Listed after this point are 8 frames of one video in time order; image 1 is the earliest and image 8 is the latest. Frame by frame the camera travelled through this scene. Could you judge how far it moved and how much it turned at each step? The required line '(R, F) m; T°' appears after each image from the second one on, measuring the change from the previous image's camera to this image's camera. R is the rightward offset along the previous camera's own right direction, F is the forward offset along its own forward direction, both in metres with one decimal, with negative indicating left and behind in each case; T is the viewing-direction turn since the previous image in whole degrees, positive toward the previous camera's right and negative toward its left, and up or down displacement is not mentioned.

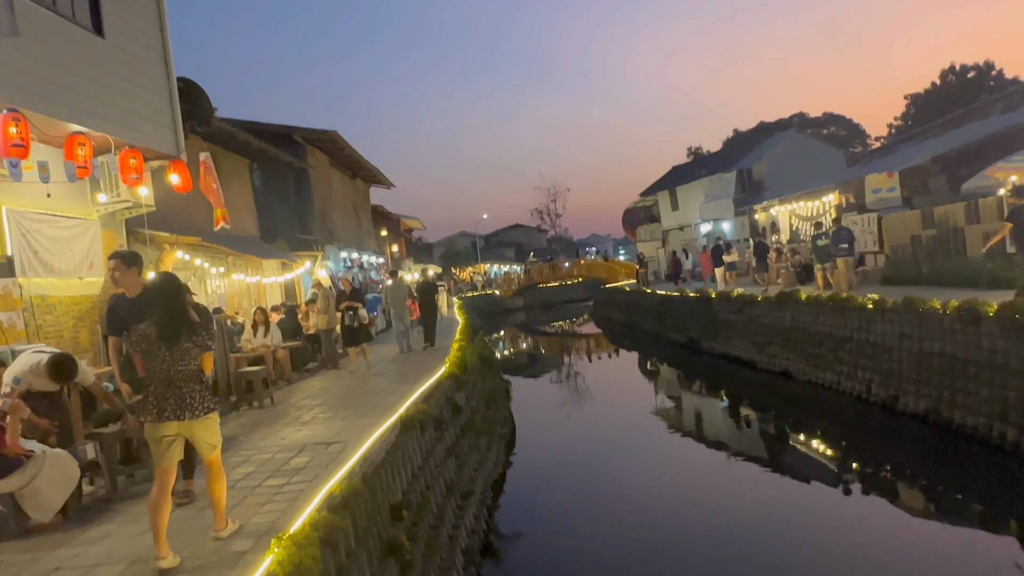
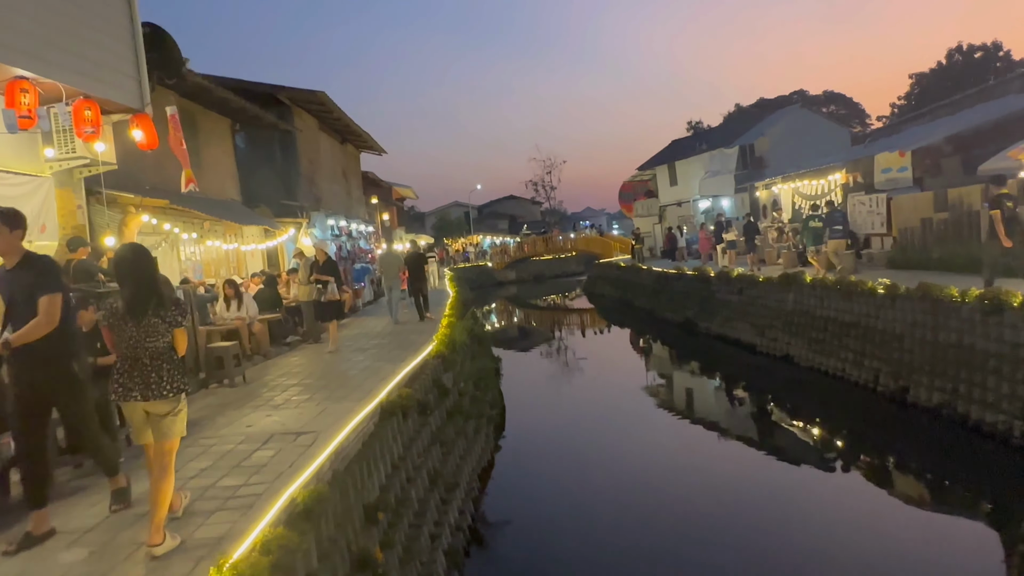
(0.0, +0.7) m; +1°
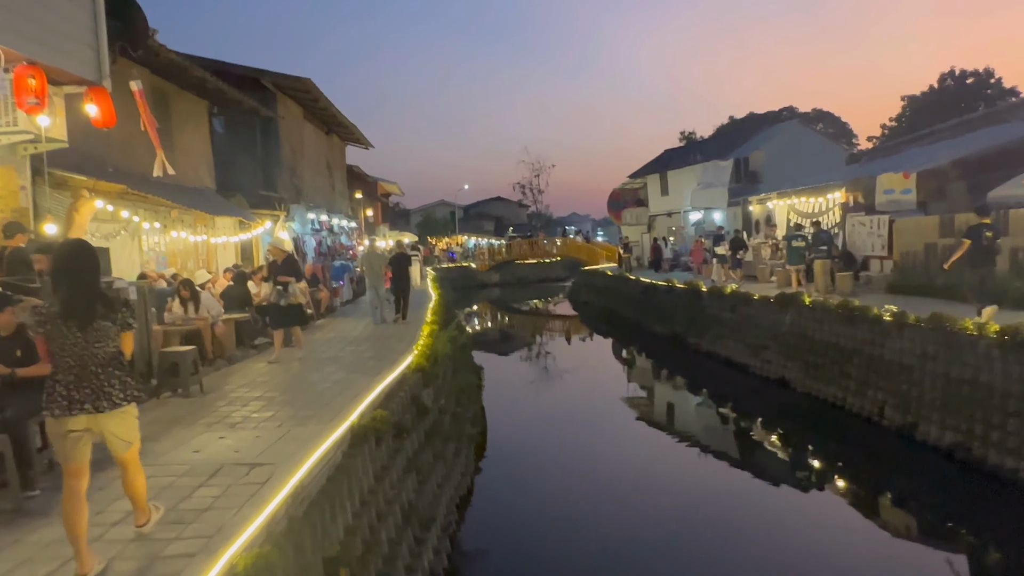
(-0.1, +0.7) m; +2°
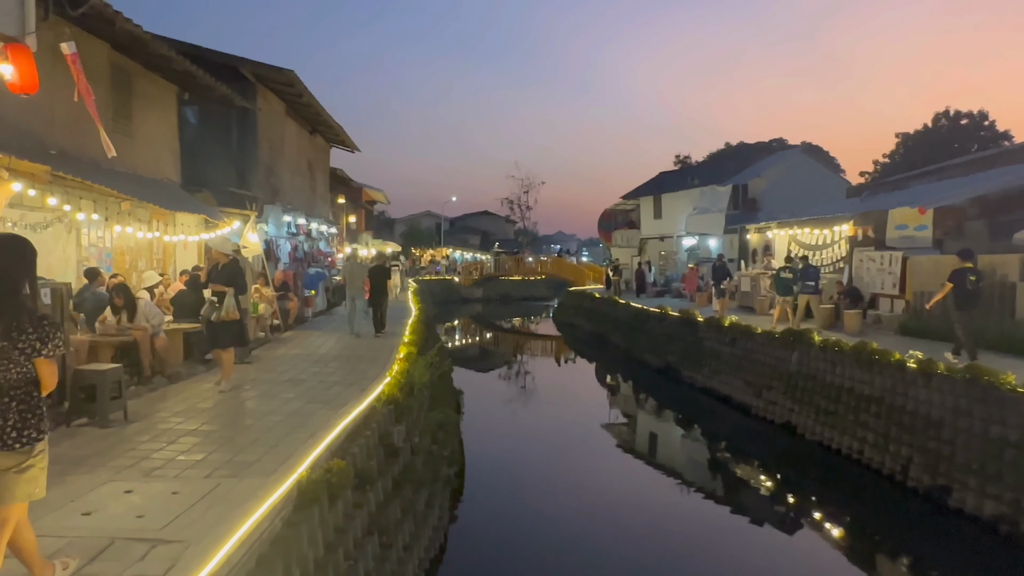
(-0.1, +1.2) m; +1°
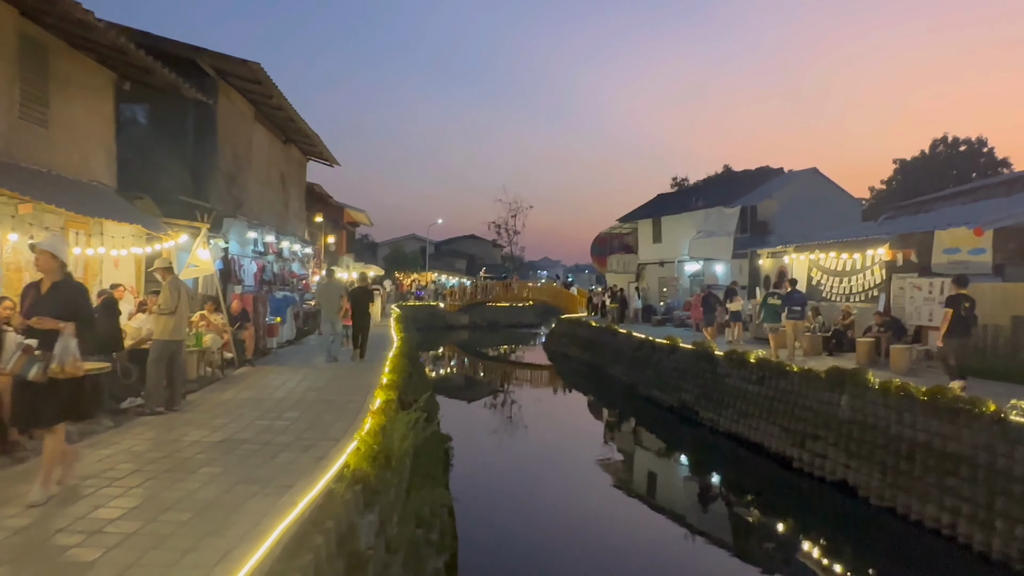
(-0.3, +2.1) m; +1°
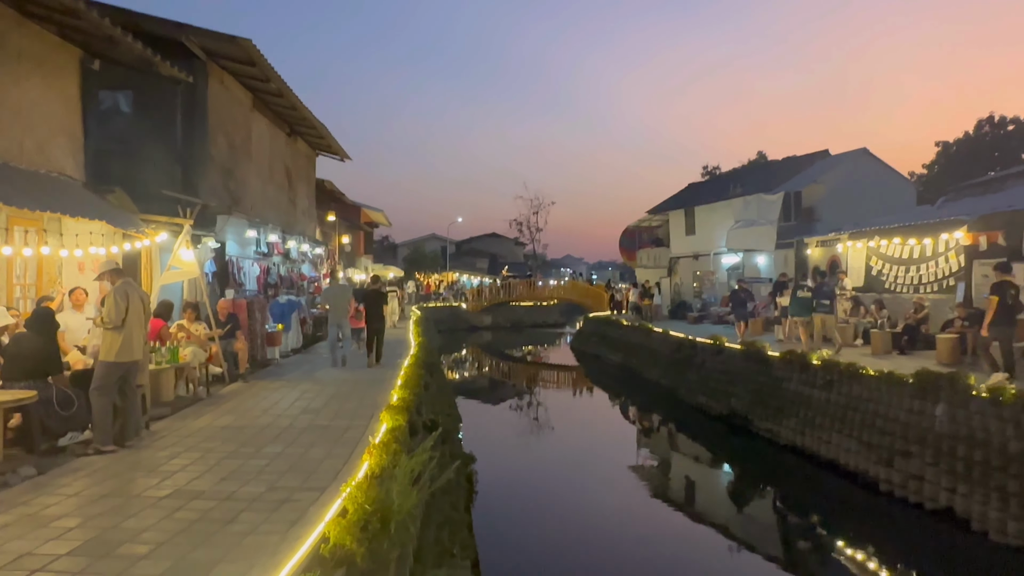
(-0.1, +1.6) m; -2°
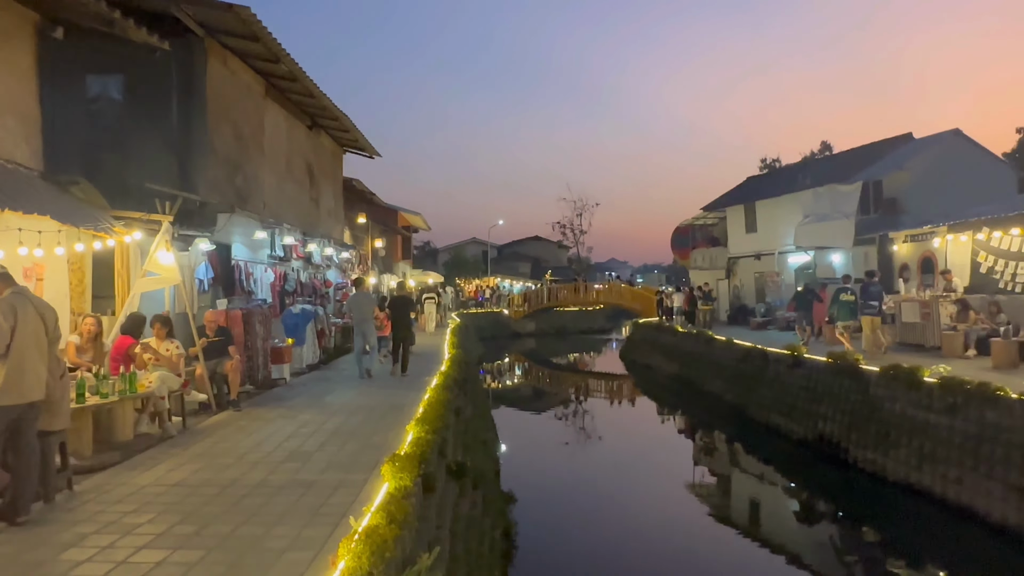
(0.0, +2.0) m; -4°
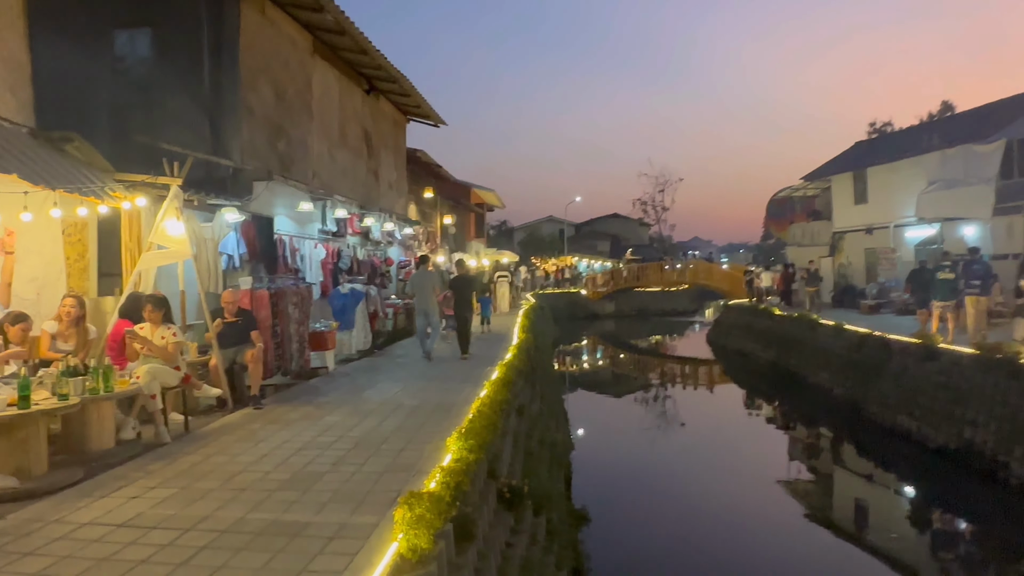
(+0.1, +1.7) m; -7°
